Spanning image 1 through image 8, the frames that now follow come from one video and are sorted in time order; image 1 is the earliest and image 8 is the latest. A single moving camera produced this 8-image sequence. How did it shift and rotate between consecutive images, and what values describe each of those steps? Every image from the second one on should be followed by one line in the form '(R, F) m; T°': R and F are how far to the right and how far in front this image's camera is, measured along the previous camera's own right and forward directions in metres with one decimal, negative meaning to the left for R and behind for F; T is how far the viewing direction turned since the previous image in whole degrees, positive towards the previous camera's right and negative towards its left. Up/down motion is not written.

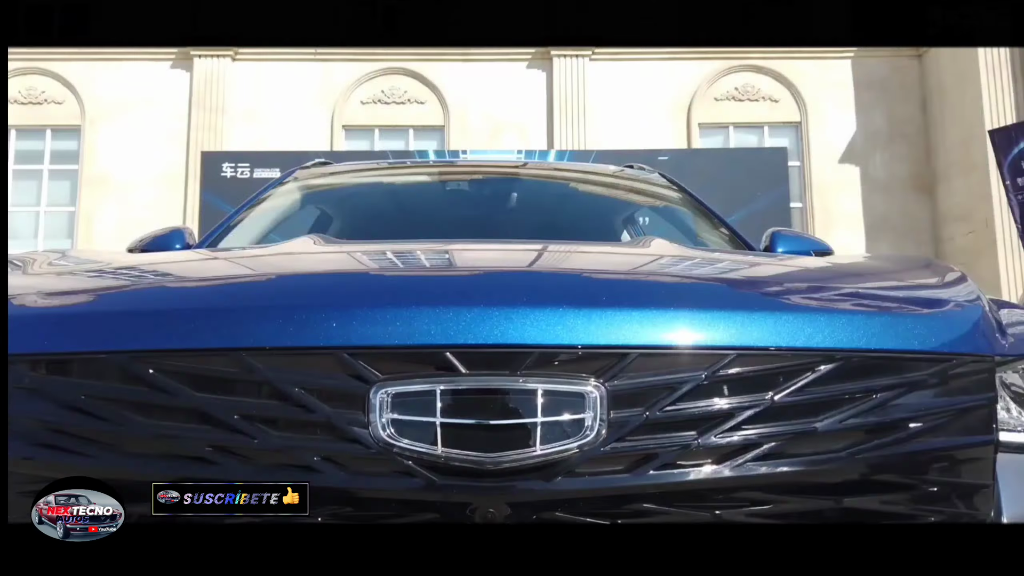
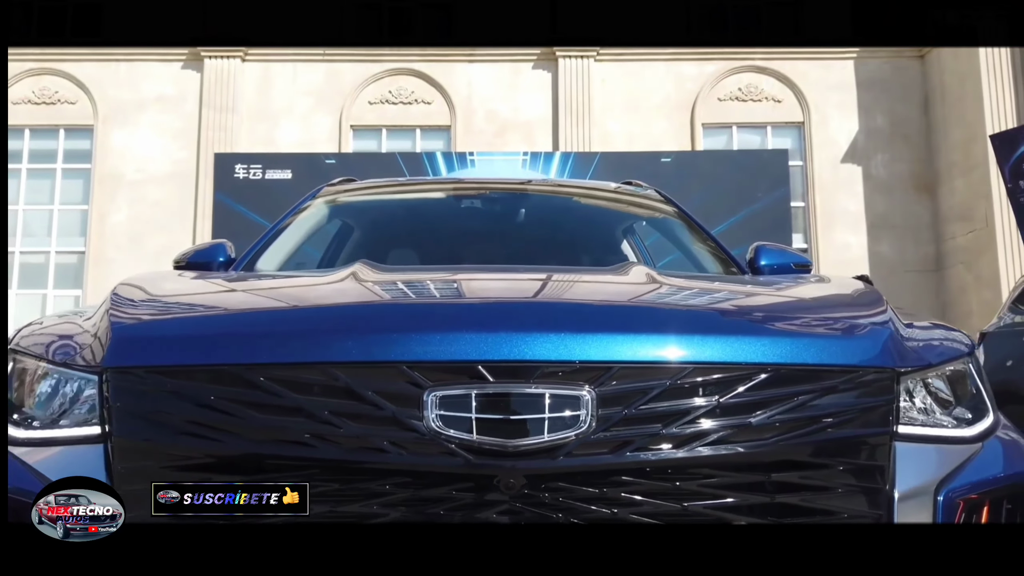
(0.0, -0.3) m; 0°
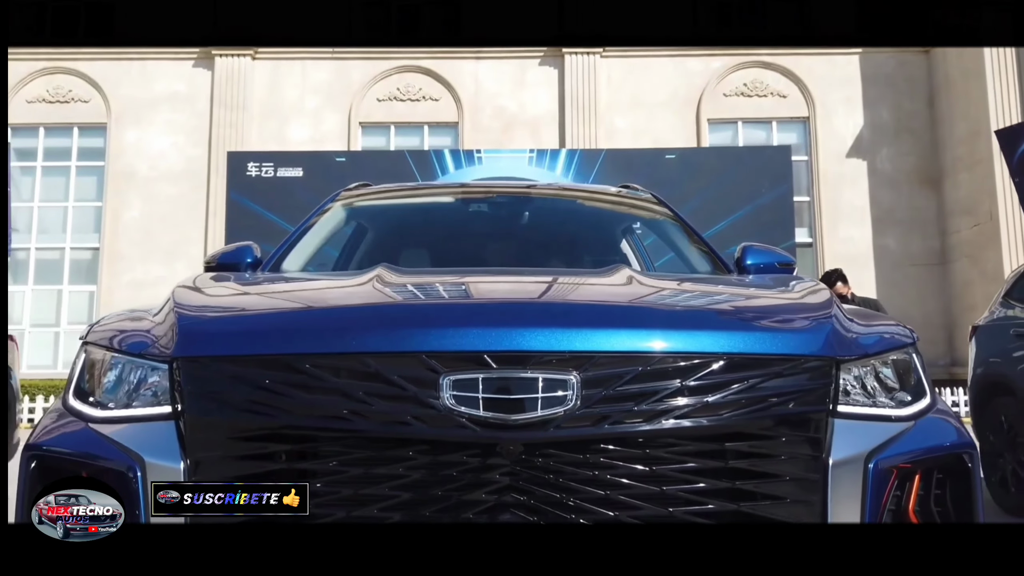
(0.0, -0.2) m; -1°
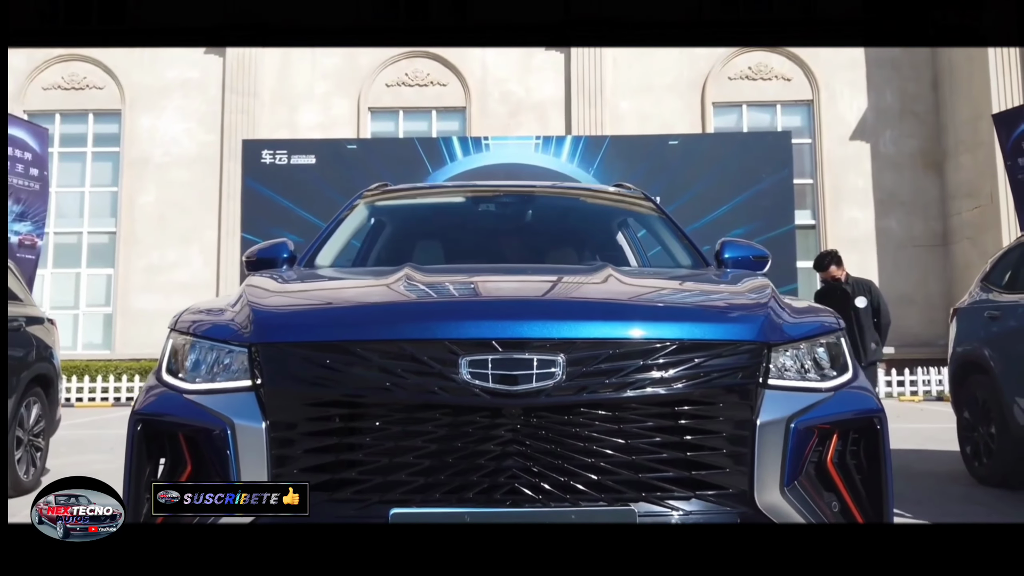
(0.0, -0.4) m; -1°
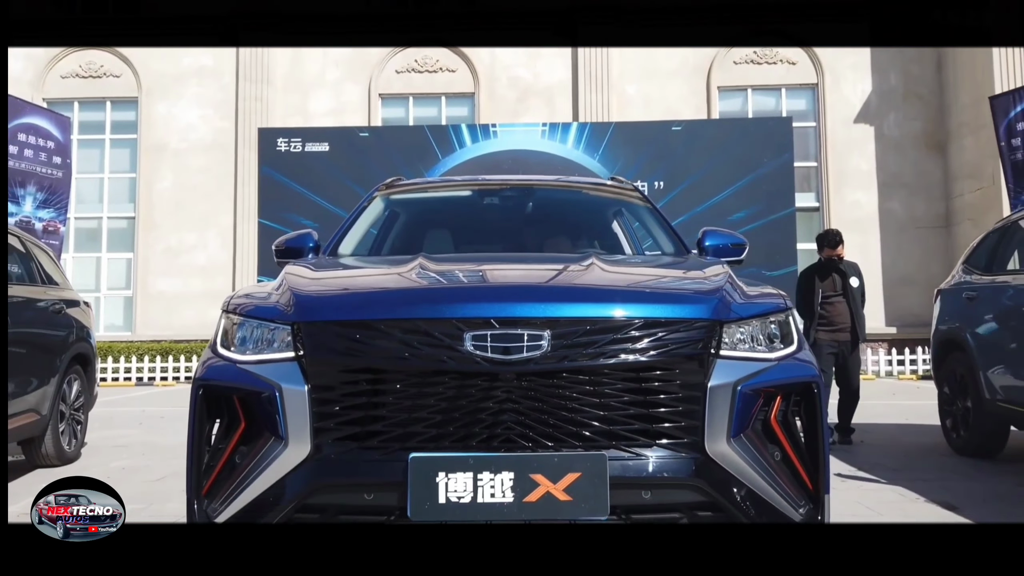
(0.0, -0.4) m; -1°
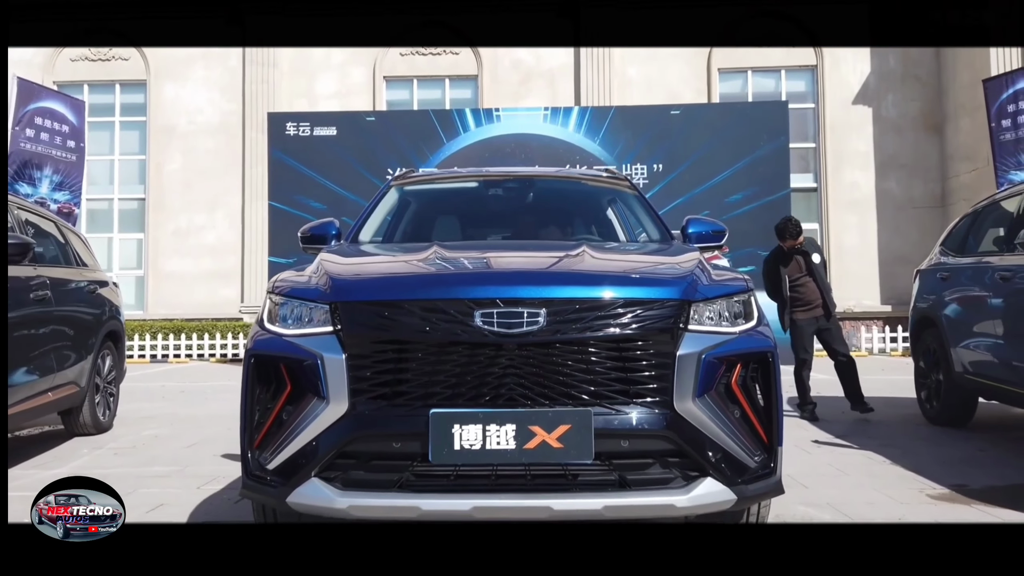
(0.0, -0.4) m; 0°
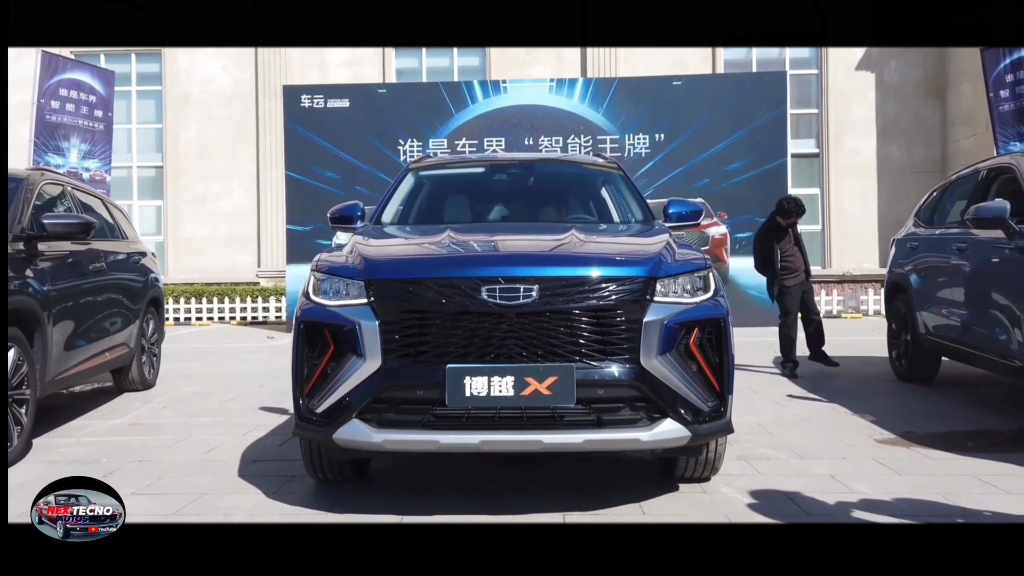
(0.0, -0.6) m; -1°
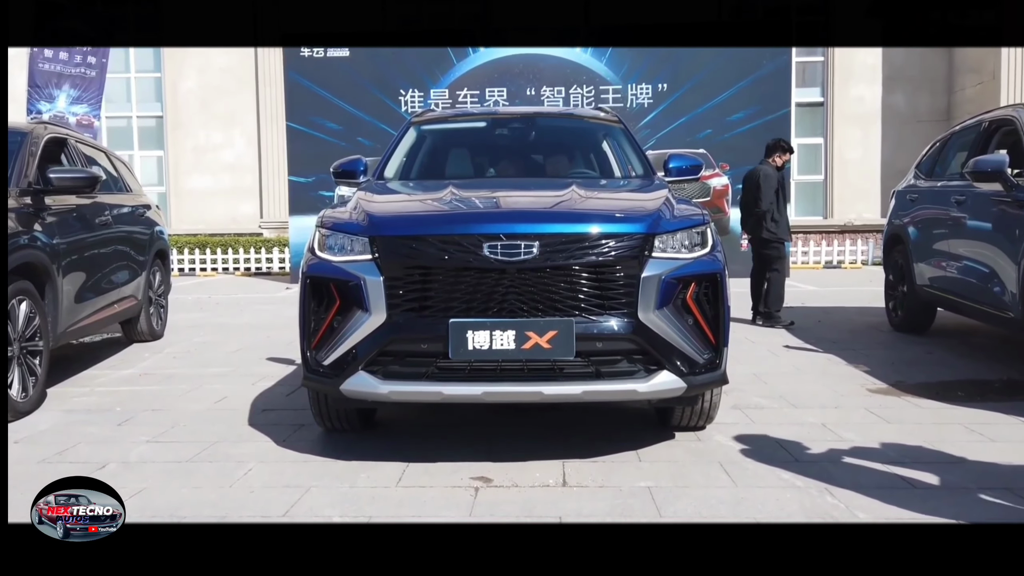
(0.0, -0.1) m; 0°
